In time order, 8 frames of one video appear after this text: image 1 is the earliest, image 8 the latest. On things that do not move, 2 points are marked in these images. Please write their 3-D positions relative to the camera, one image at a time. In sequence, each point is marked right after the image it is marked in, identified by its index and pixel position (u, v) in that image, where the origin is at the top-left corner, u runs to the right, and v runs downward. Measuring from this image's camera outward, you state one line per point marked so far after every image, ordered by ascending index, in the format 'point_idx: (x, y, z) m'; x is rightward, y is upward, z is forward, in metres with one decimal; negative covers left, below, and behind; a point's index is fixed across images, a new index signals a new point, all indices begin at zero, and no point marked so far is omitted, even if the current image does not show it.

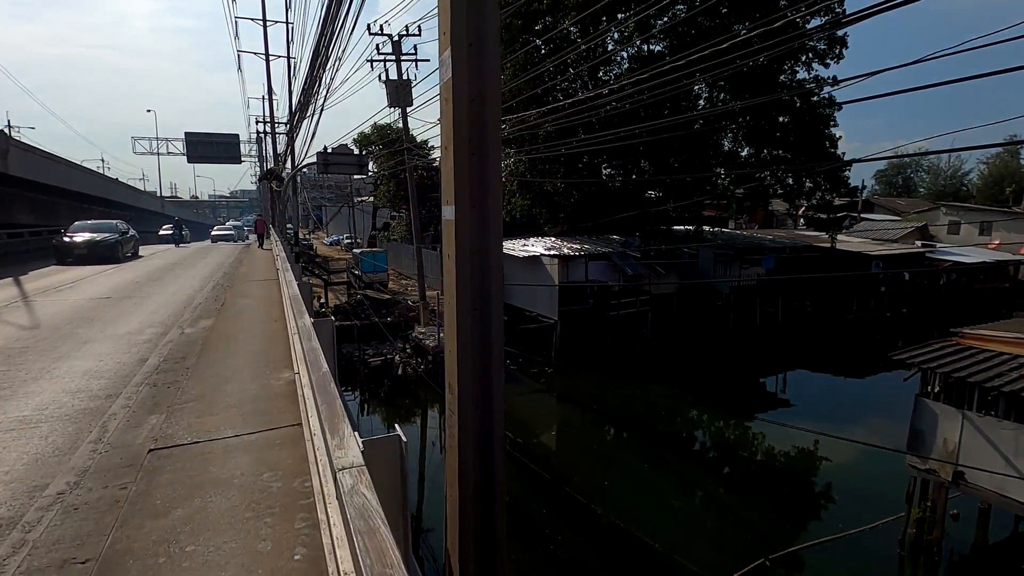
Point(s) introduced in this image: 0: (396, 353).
0: (-2.8, -1.7, +13.6) m
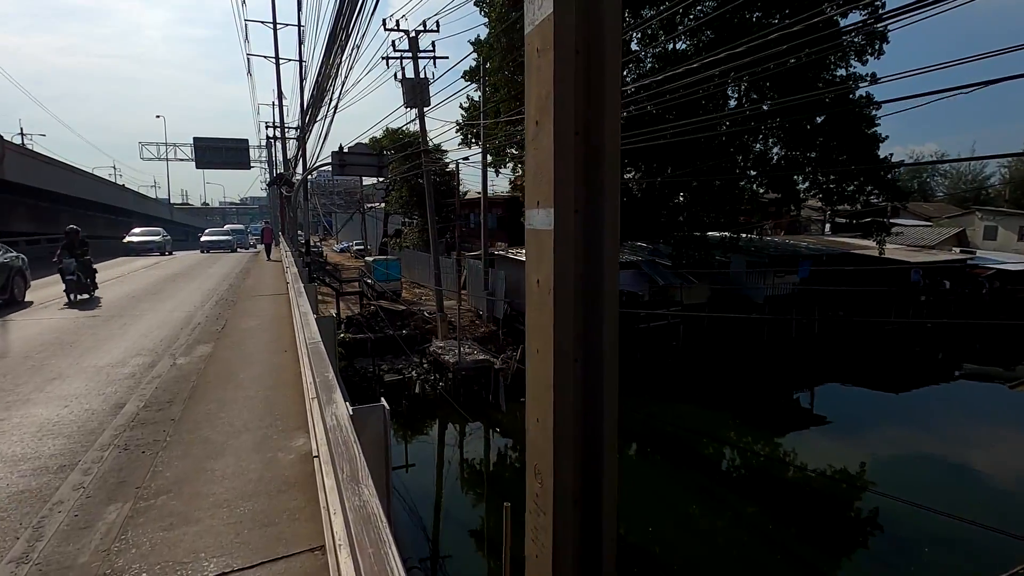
0: (-2.3, -1.9, +12.8) m
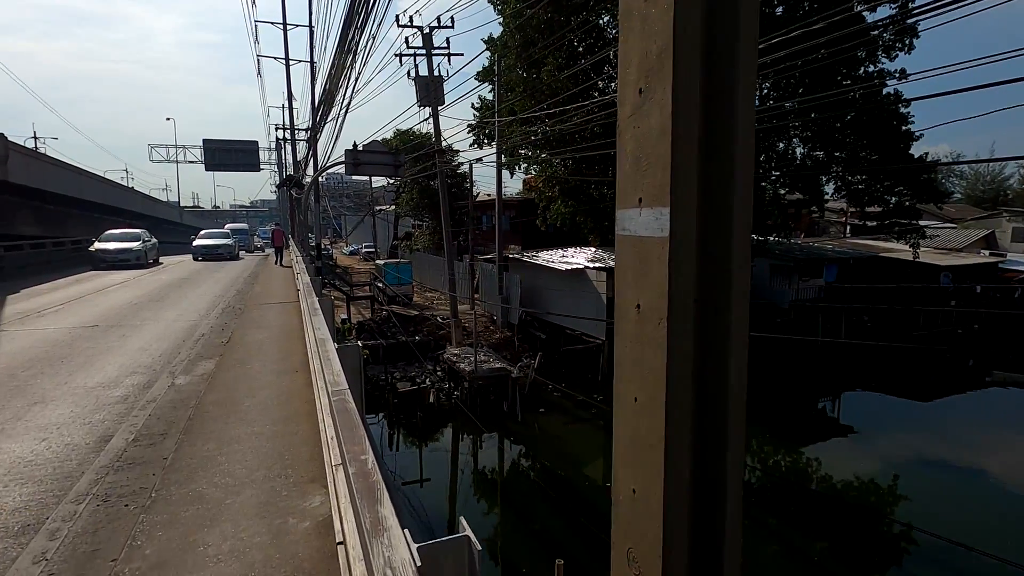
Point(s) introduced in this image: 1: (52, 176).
0: (-1.9, -2.0, +12.4) m
1: (-12.6, +3.1, +15.4) m
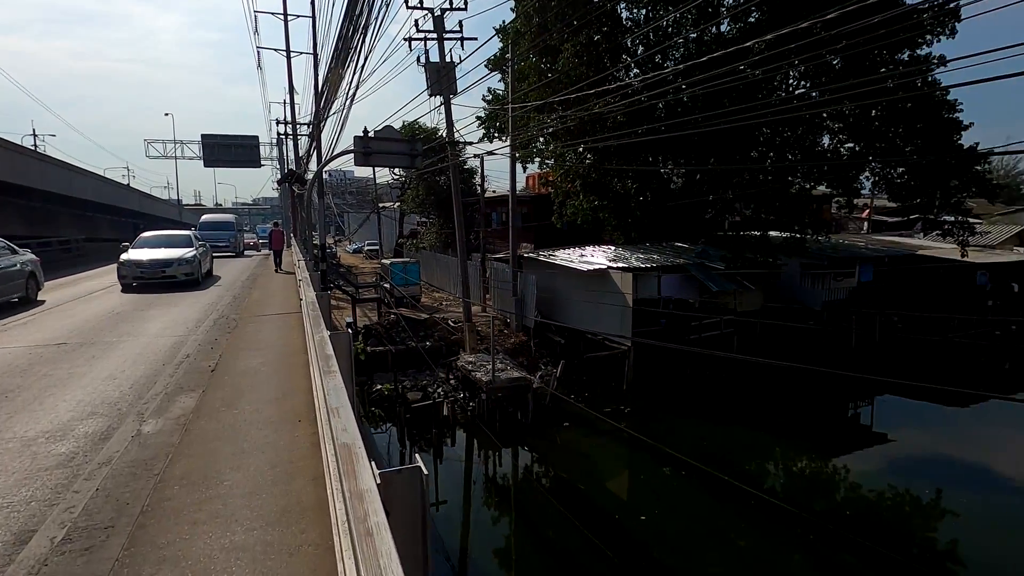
0: (-1.5, -2.1, +11.6) m
1: (-12.3, +3.0, +14.6) m
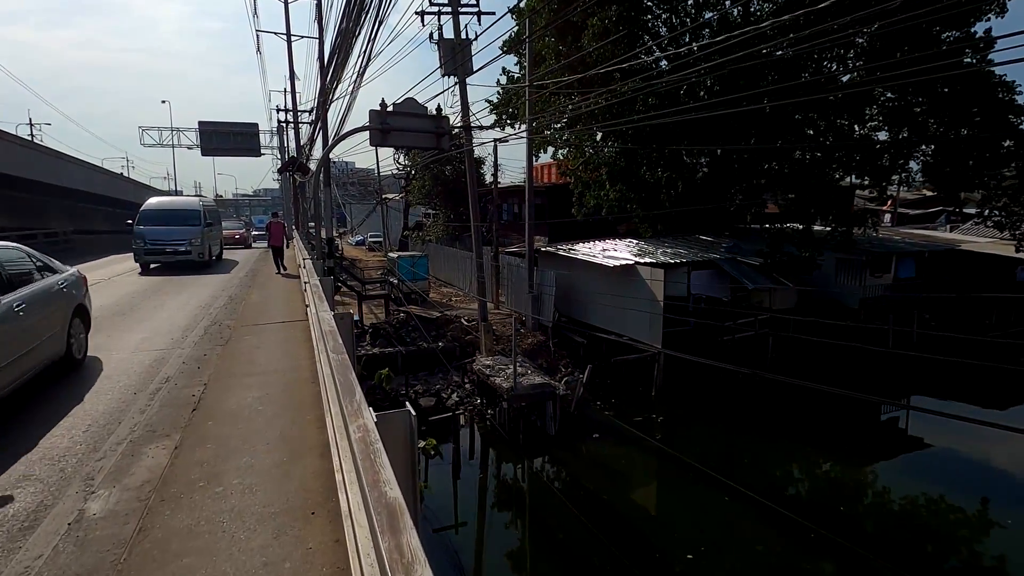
0: (-1.2, -2.0, +10.8) m
1: (-11.9, +3.1, +13.8) m
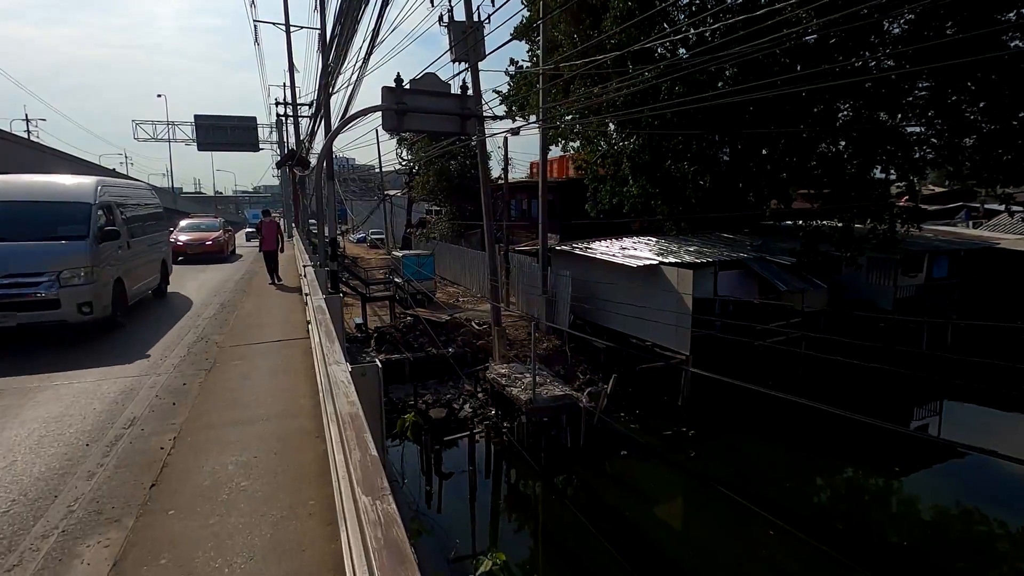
0: (-0.9, -2.0, +10.1) m
1: (-11.6, +3.1, +13.0) m
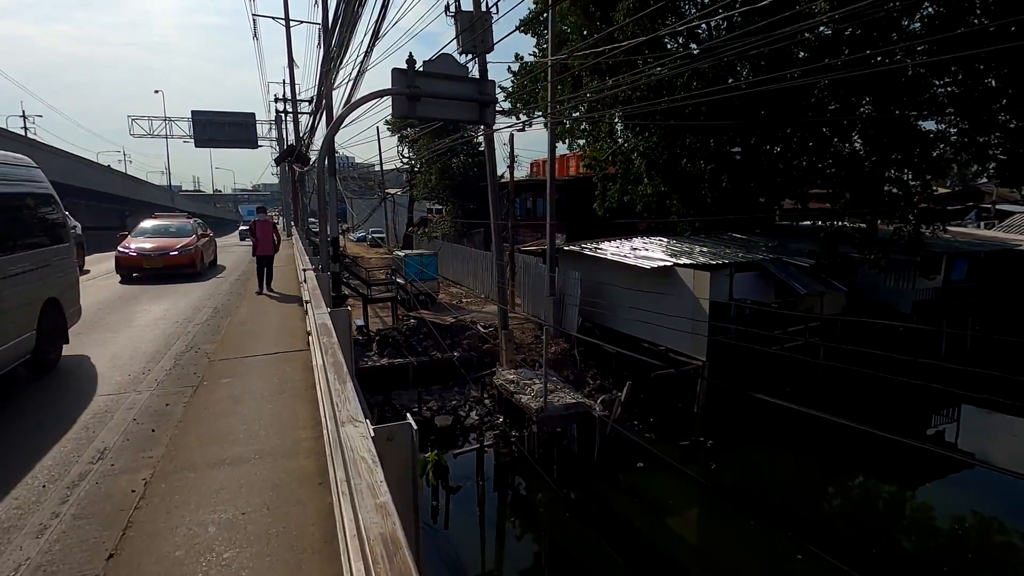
0: (-0.8, -2.1, +9.7) m
1: (-11.5, +3.1, +12.6) m
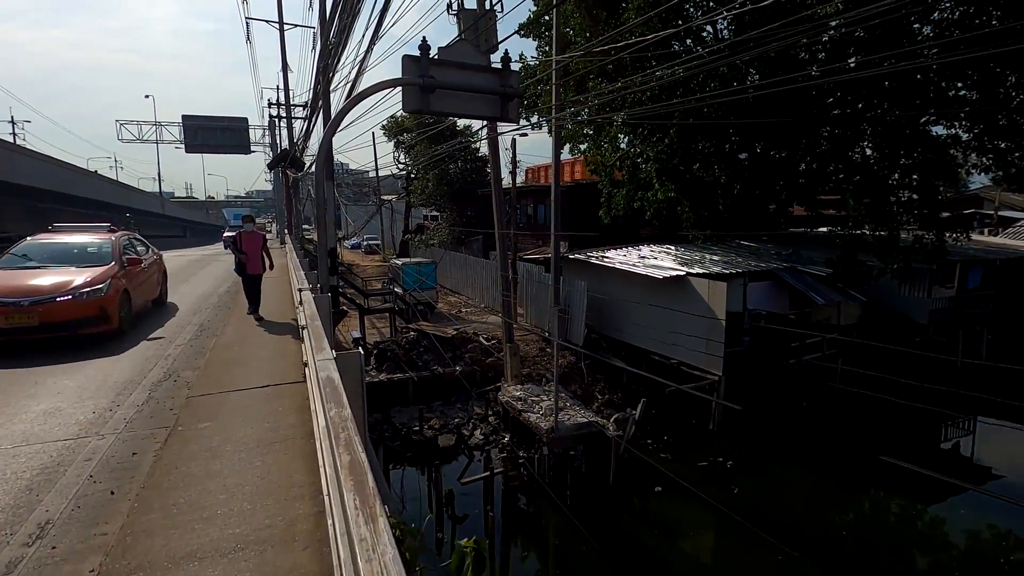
0: (-0.7, -2.2, +9.2) m
1: (-11.4, +2.9, +12.1) m
